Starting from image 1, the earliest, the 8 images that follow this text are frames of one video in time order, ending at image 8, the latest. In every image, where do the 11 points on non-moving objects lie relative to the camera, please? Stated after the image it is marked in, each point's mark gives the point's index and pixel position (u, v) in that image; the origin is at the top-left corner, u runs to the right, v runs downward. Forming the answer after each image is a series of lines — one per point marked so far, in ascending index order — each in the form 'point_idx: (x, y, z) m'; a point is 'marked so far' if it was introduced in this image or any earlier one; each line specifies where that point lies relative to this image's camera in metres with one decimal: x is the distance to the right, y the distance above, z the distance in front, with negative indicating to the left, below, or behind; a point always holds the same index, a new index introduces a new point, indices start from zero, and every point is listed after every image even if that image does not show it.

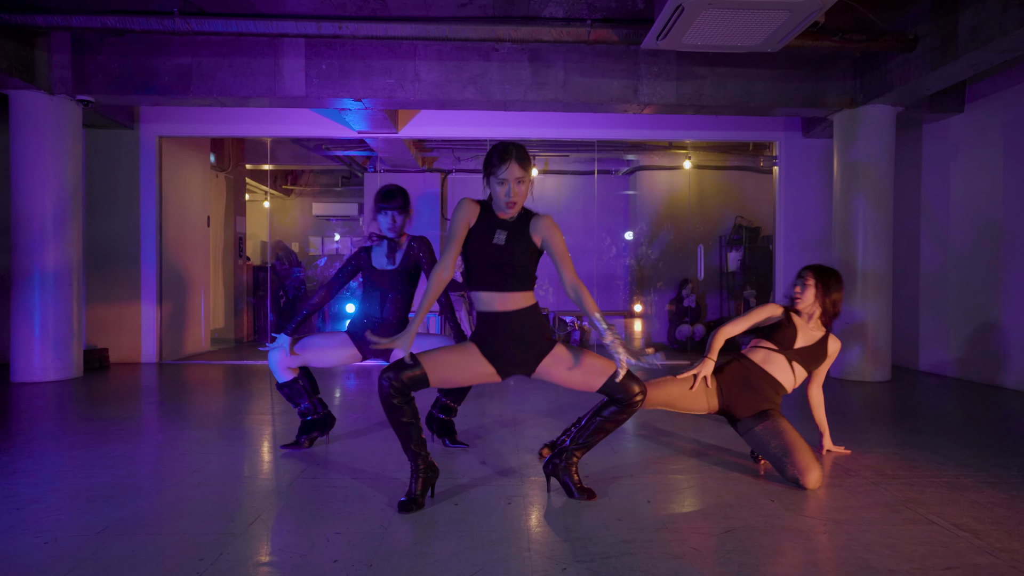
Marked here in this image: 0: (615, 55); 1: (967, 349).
0: (+1.0, +2.3, +5.9) m
1: (+4.5, -0.6, +5.9) m
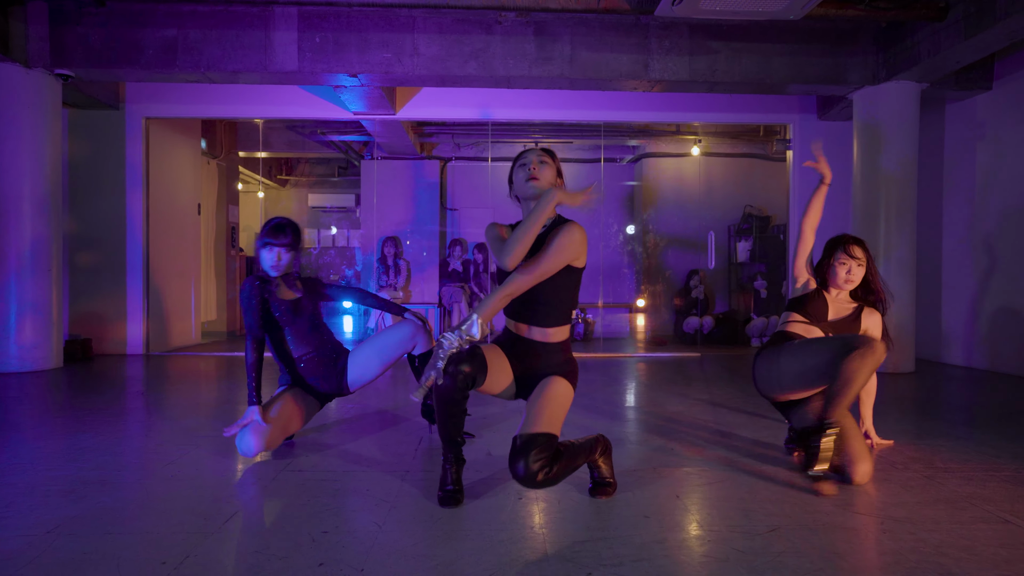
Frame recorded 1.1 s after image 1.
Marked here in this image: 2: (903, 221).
0: (+1.0, +2.4, +5.6) m
1: (+4.5, -0.5, +5.6) m
2: (+3.7, +0.6, +5.6) m
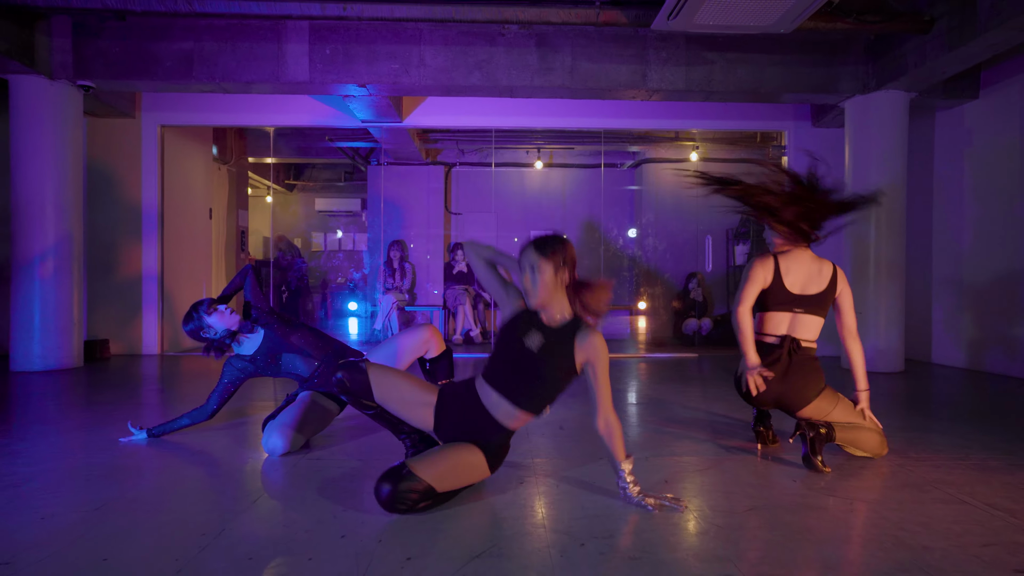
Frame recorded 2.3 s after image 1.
0: (+1.1, +2.4, +5.8) m
1: (+4.5, -0.5, +5.8) m
2: (+3.7, +0.6, +5.8) m
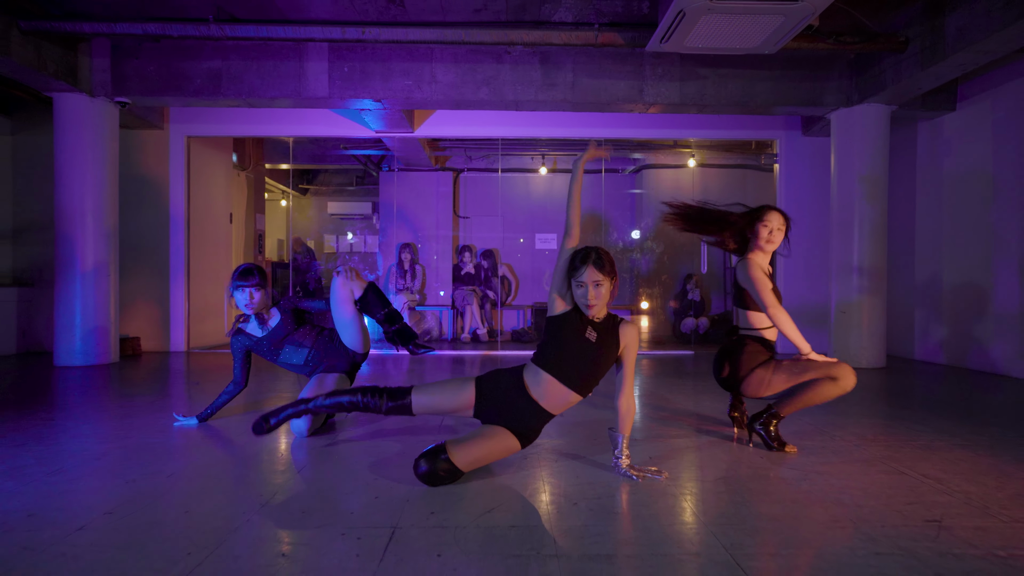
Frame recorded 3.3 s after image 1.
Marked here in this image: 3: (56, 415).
0: (+1.1, +2.4, +6.2) m
1: (+4.6, -0.5, +6.1) m
2: (+3.7, +0.6, +6.2) m
3: (-3.5, -1.0, +4.6) m
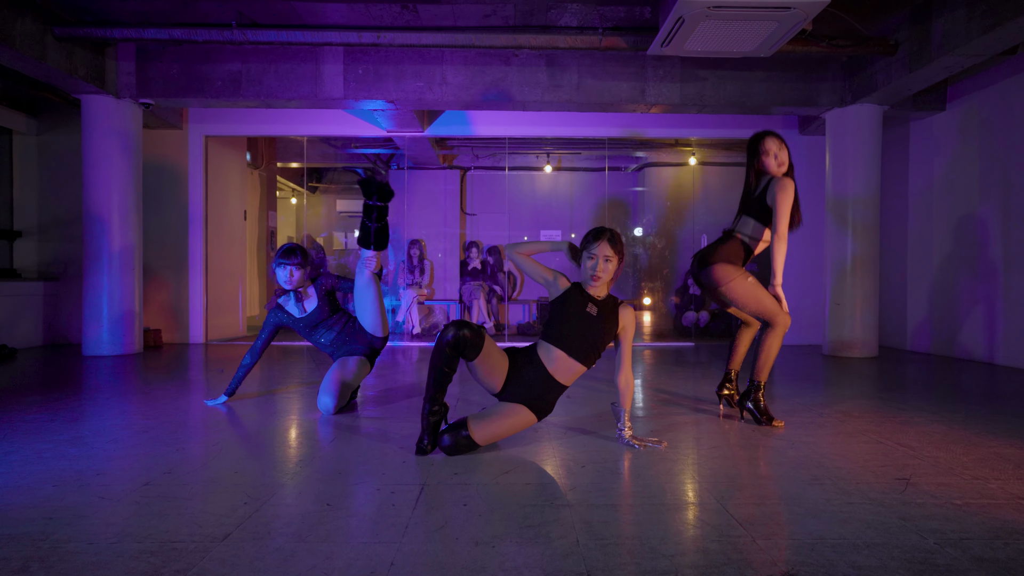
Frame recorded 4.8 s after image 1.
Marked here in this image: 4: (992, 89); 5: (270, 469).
0: (+1.2, +2.5, +6.5) m
1: (+4.7, -0.4, +6.4) m
2: (+3.8, +0.7, +6.4) m
3: (-3.4, -0.9, +4.9) m
4: (+4.7, +1.9, +5.9) m
5: (-1.1, -0.8, +2.7) m
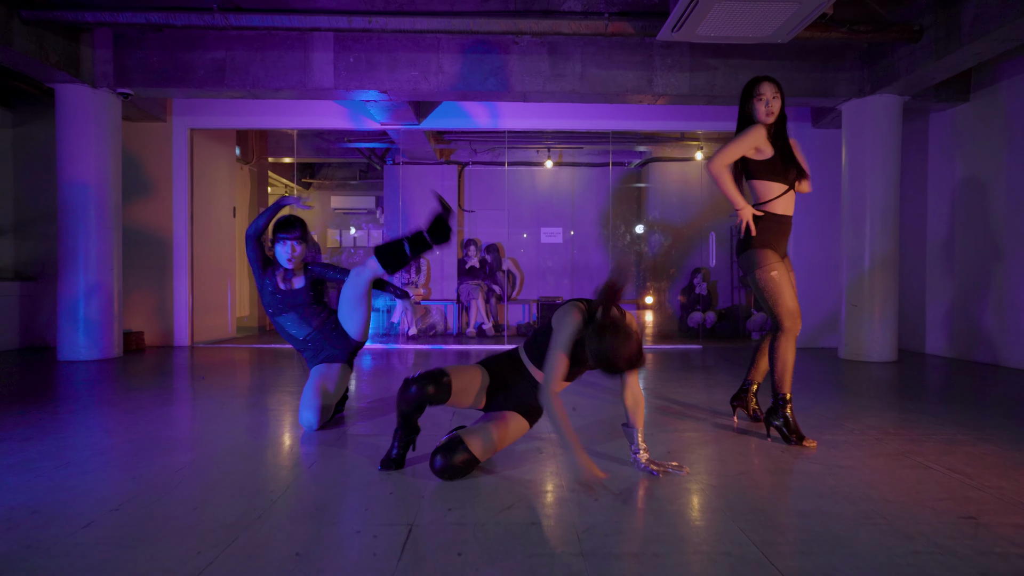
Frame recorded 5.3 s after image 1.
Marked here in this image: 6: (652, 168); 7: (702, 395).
0: (+1.2, +2.4, +6.1) m
1: (+4.7, -0.4, +6.1) m
2: (+3.8, +0.7, +6.1) m
3: (-3.4, -0.9, +4.5) m
4: (+4.7, +1.9, +5.5) m
5: (-1.1, -0.9, +2.4) m
6: (+2.0, +1.7, +8.7) m
7: (+1.5, -0.8, +4.7) m
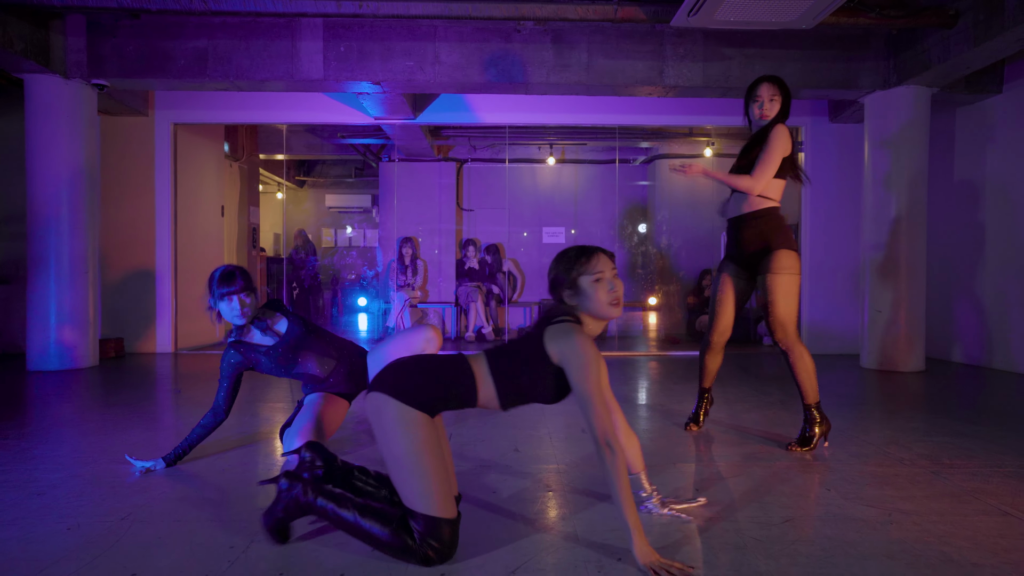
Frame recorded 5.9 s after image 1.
0: (+1.2, +2.4, +5.7) m
1: (+4.7, -0.5, +5.7) m
2: (+3.8, +0.6, +5.7) m
3: (-3.4, -1.0, +4.2) m
4: (+4.7, +1.9, +5.1) m
5: (-1.1, -0.9, +2.0) m
6: (+2.0, +1.7, +8.3) m
7: (+1.5, -0.9, +4.4) m
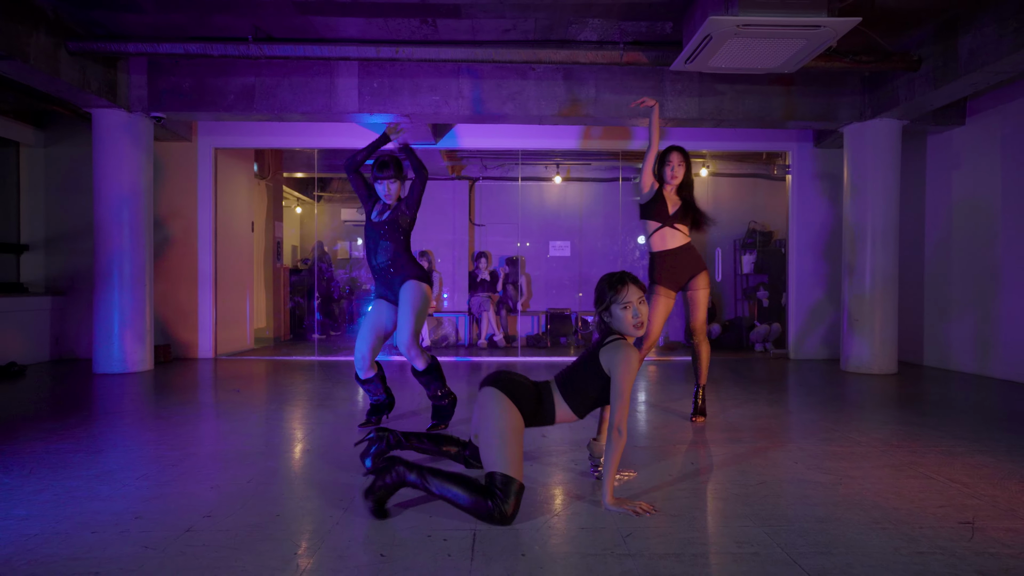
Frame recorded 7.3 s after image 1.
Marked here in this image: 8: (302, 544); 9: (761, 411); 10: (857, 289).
0: (+1.4, +2.3, +6.4) m
1: (+4.8, -0.6, +6.3) m
2: (+4.0, +0.5, +6.4) m
3: (-3.2, -1.1, +4.8) m
4: (+4.9, +1.8, +5.8) m
5: (-0.9, -1.0, +2.7) m
6: (+2.2, +1.5, +9.0) m
7: (+1.7, -1.0, +5.0) m
8: (-0.8, -1.0, +2.3) m
9: (+1.9, -1.0, +4.7) m
10: (+3.7, 0.0, +6.5) m
